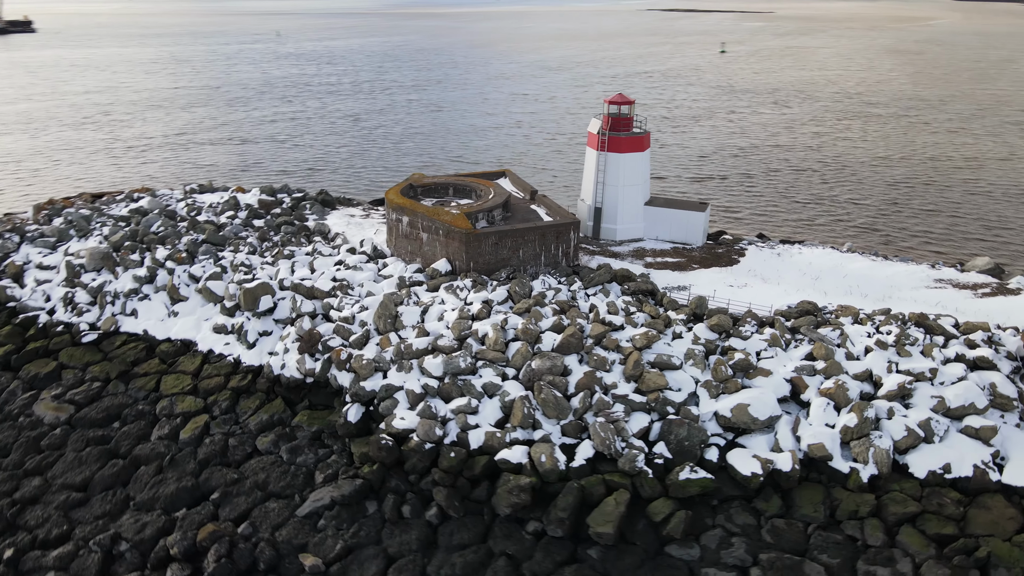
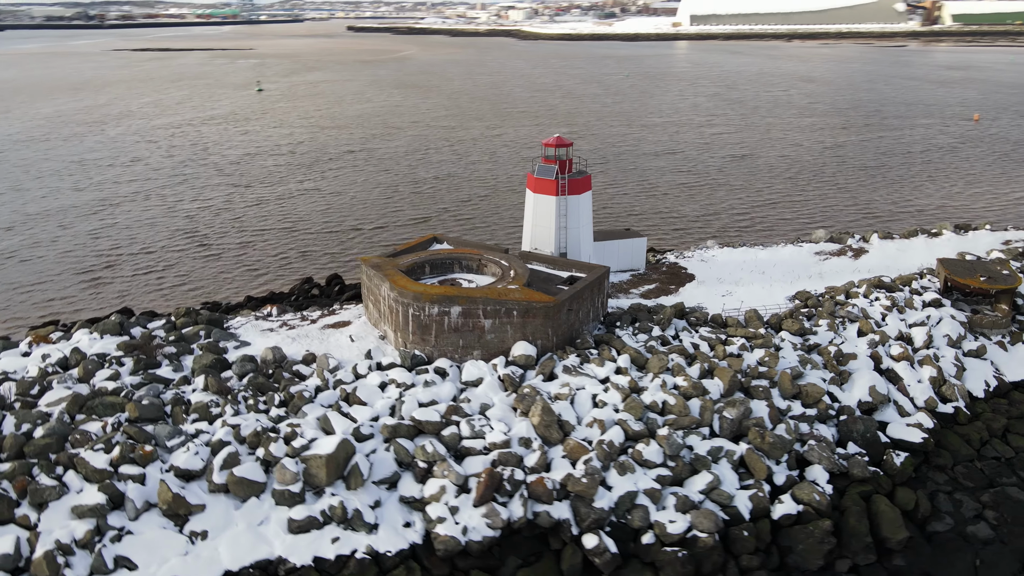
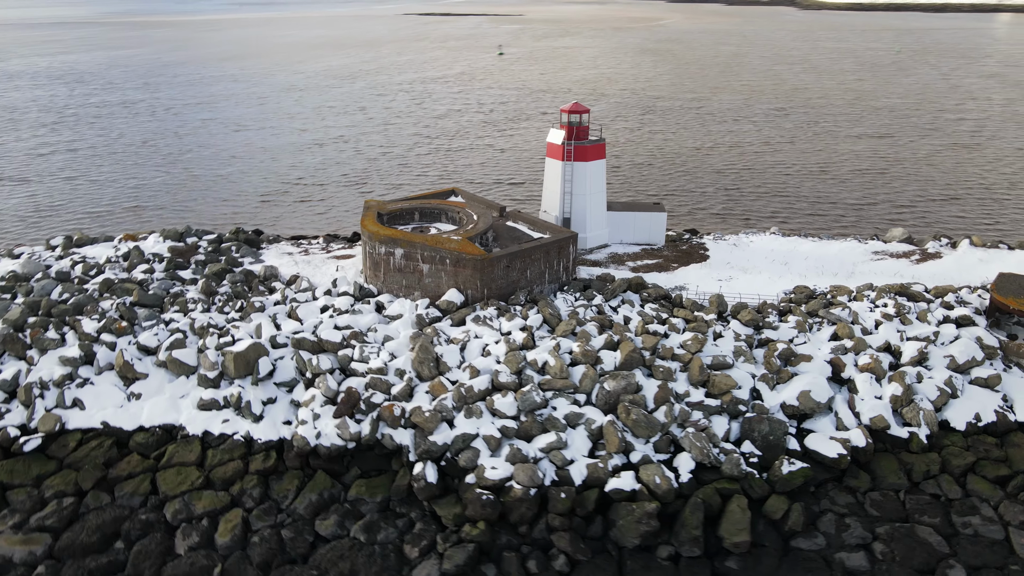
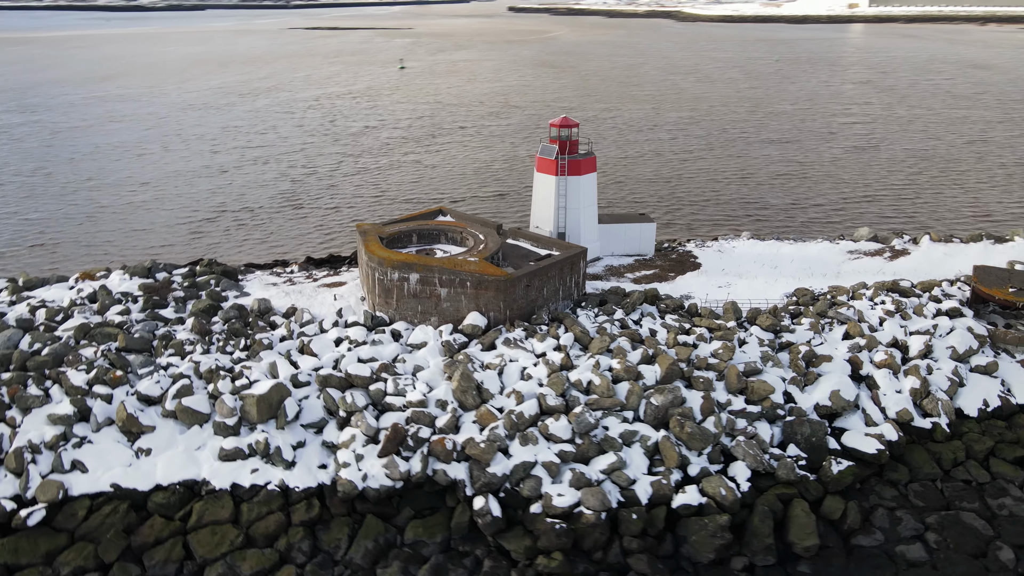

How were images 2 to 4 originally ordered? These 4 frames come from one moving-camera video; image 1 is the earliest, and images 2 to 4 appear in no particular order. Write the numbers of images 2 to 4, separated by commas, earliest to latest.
3, 4, 2
